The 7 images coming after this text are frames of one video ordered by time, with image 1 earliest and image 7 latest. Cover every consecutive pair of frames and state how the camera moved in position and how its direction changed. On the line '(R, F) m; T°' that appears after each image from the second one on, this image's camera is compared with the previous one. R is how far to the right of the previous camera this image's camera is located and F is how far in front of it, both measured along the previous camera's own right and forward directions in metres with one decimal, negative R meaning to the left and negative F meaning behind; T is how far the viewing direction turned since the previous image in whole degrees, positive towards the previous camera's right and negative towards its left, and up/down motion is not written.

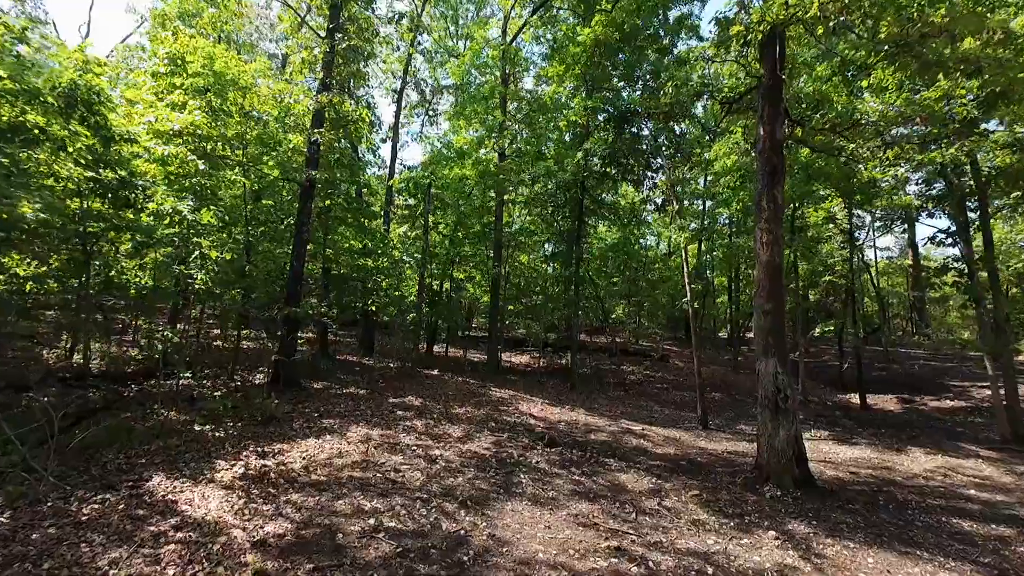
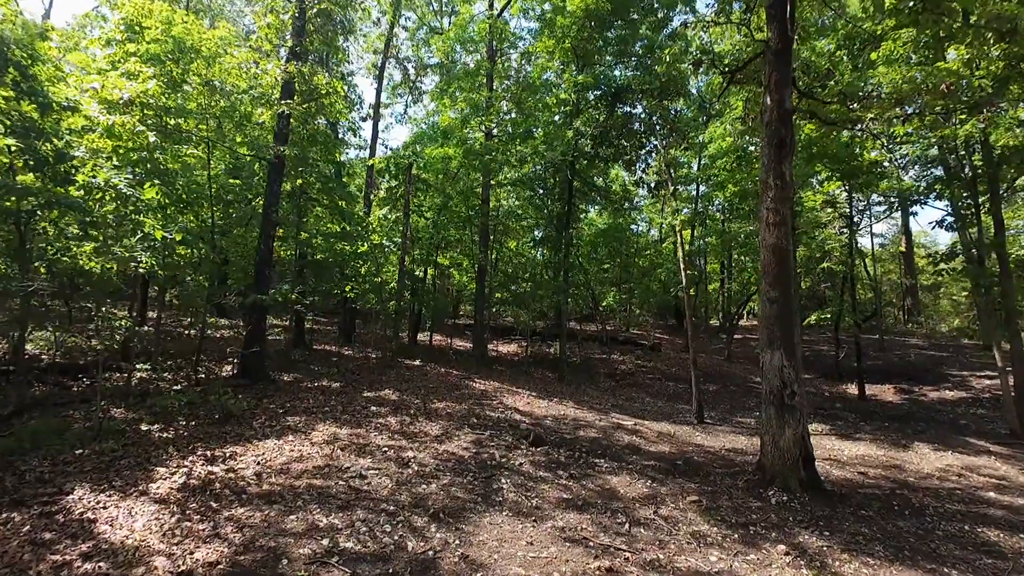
(+0.1, +0.7) m; +1°
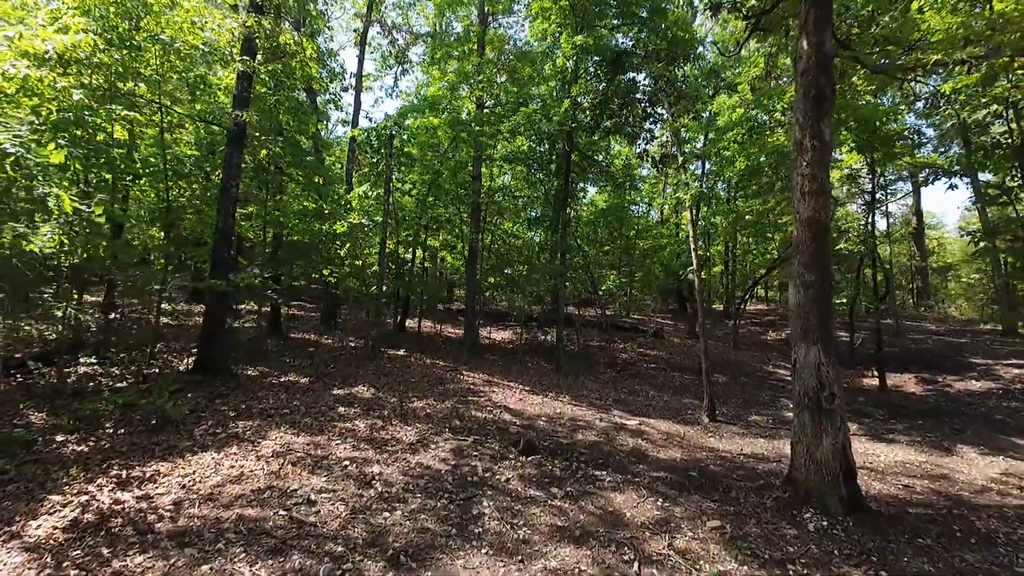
(+0.1, +1.1) m; 0°
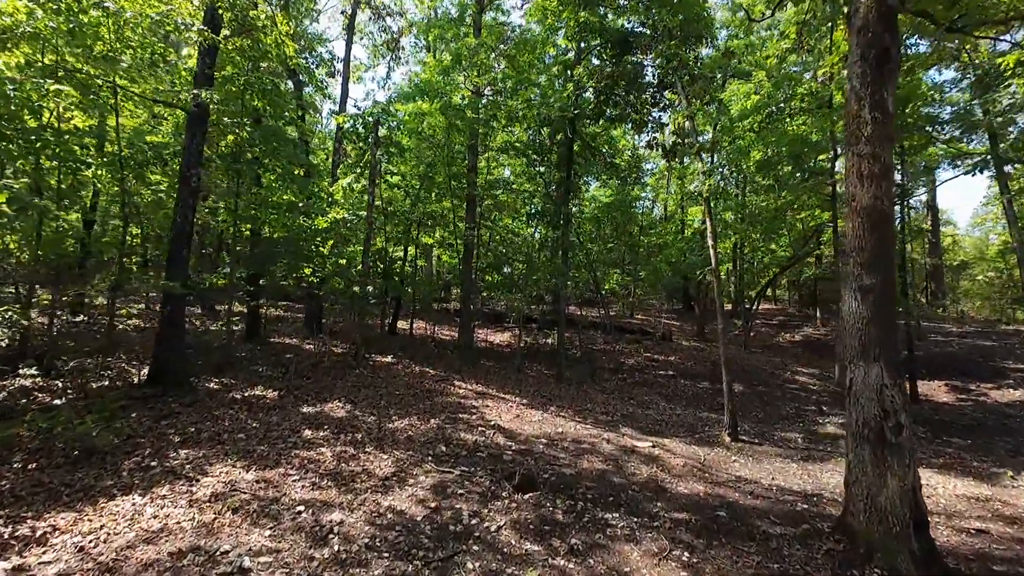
(+0.1, +1.0) m; 0°
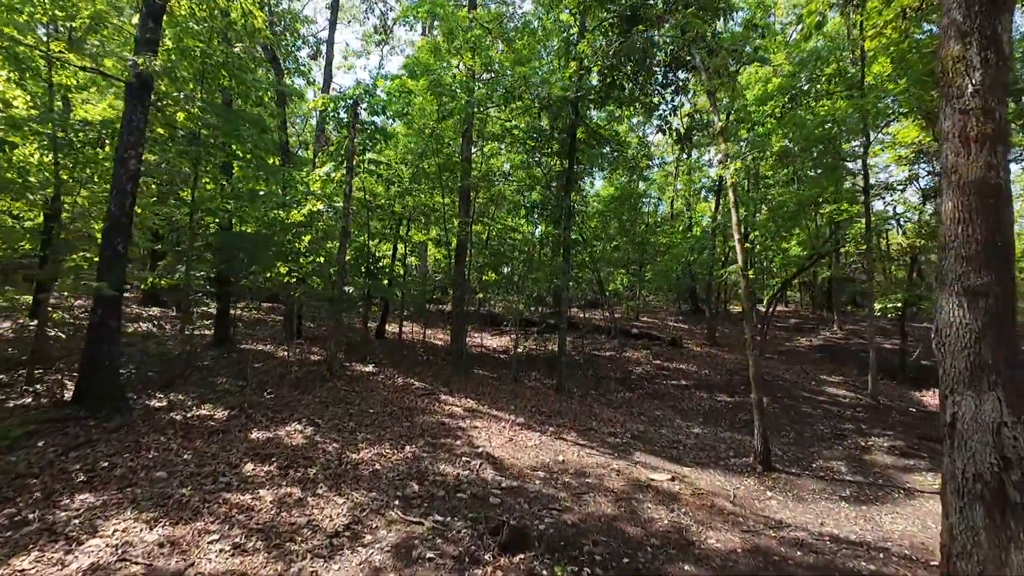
(+0.1, +1.2) m; 0°
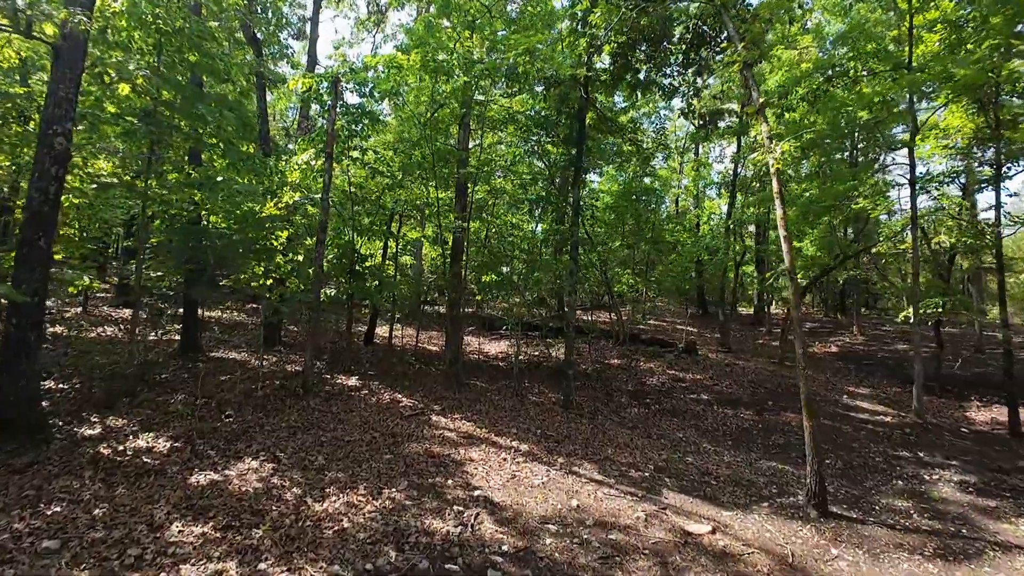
(-0.1, +1.1) m; 0°
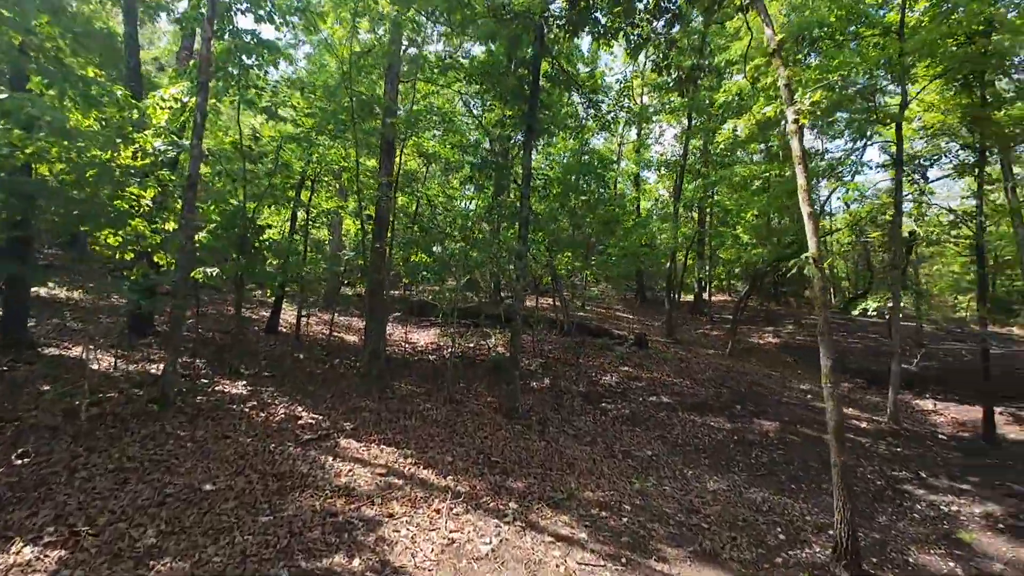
(-0.1, +1.7) m; +7°
